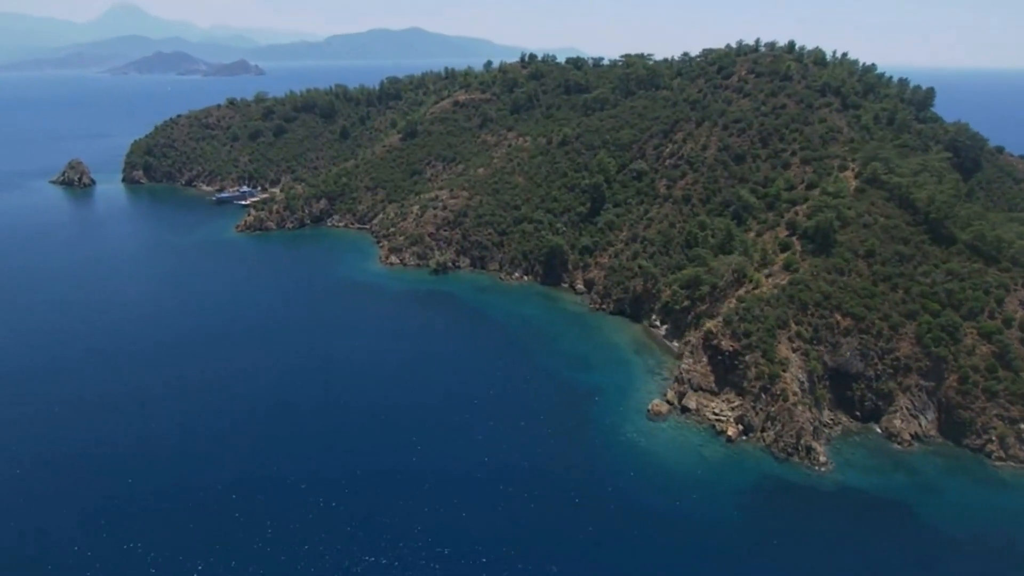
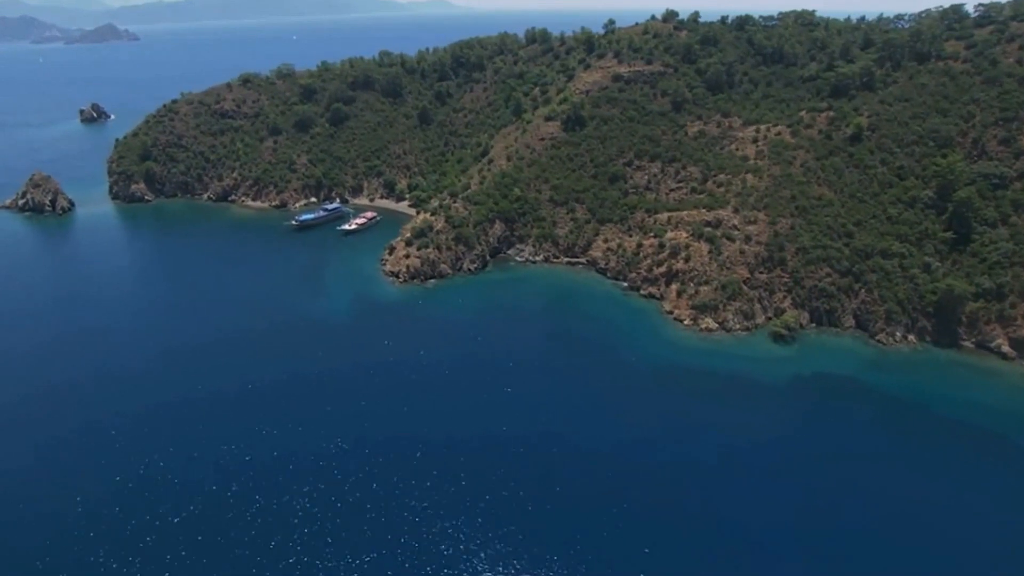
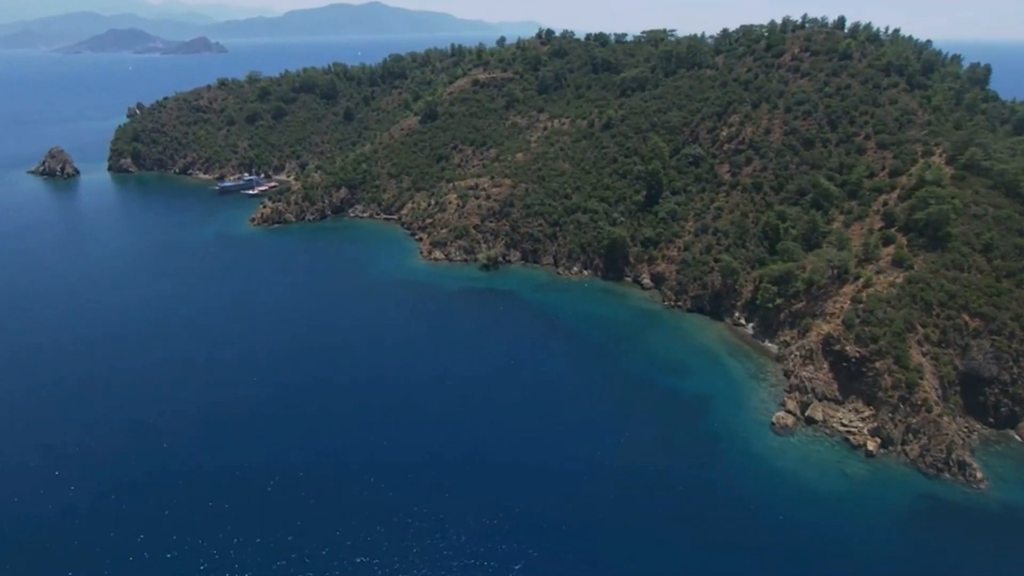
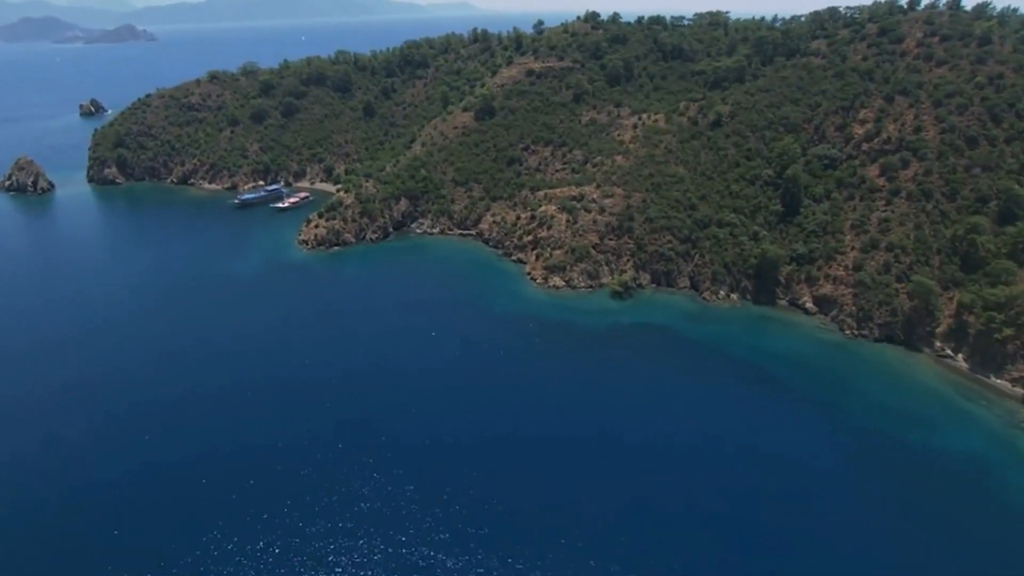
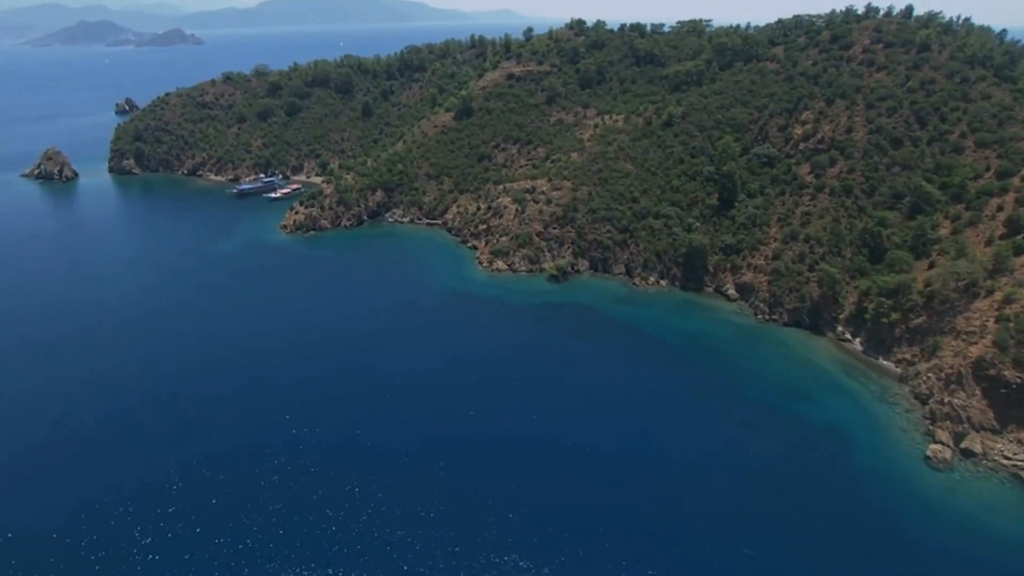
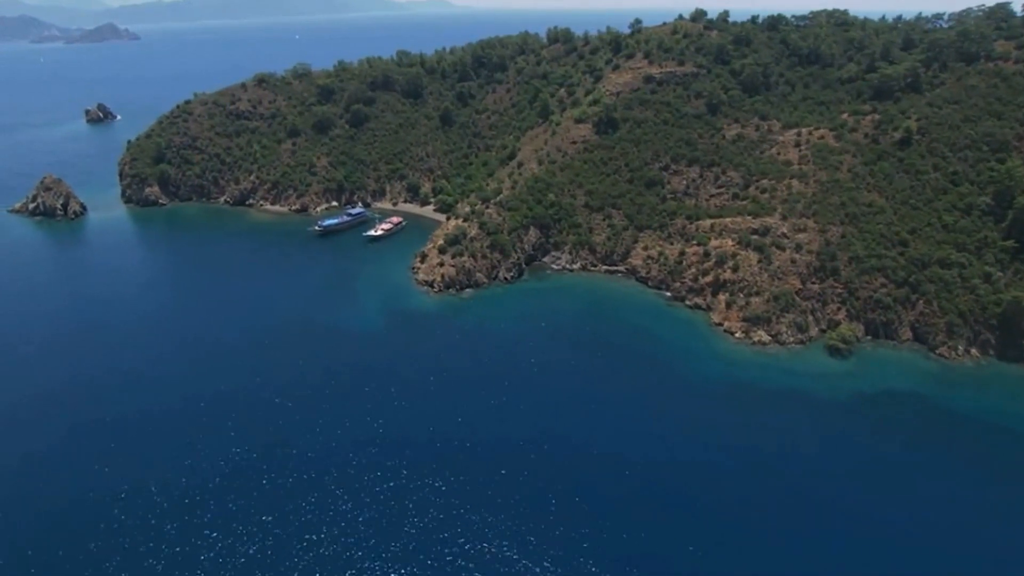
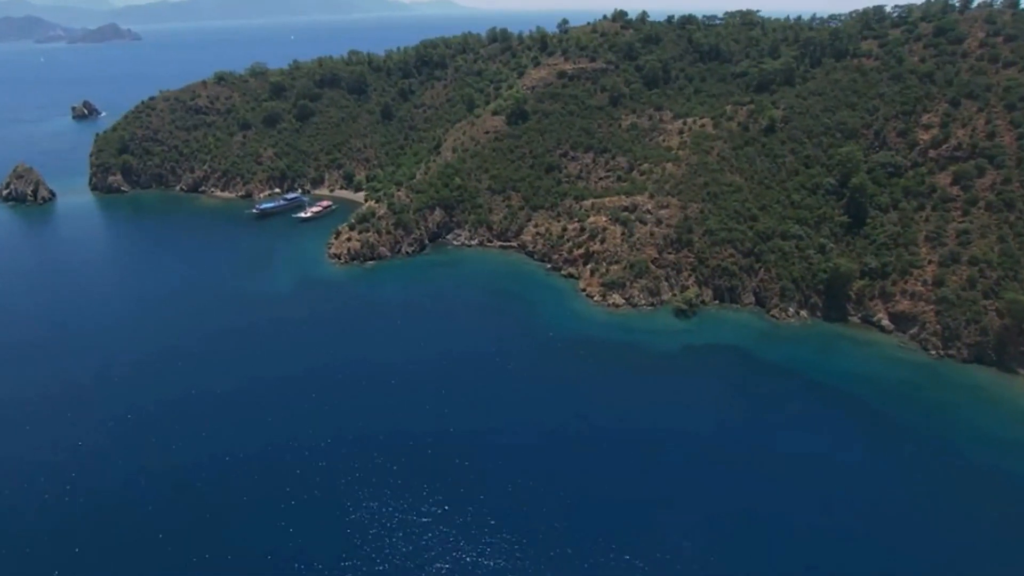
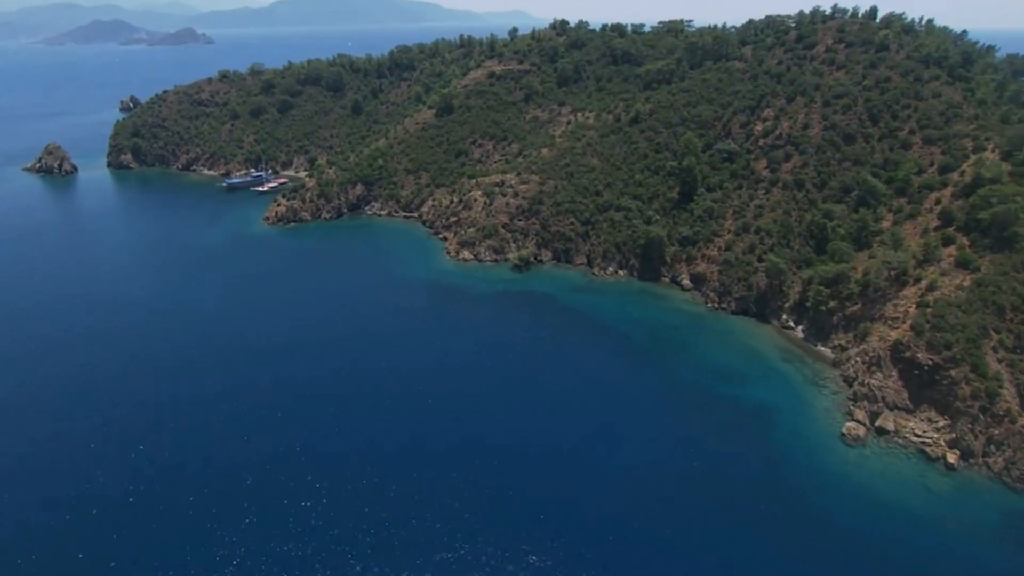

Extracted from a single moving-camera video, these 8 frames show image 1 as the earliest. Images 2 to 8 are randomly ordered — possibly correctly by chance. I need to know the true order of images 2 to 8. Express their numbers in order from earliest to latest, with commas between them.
3, 8, 5, 4, 7, 2, 6
